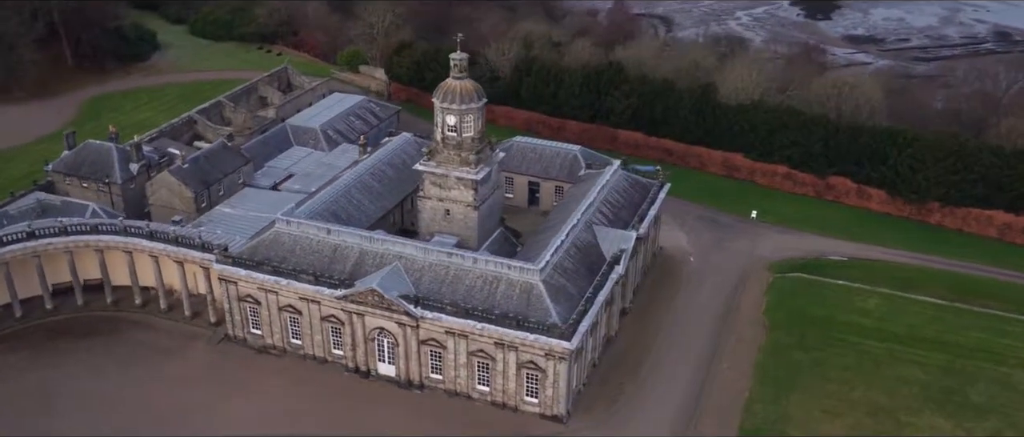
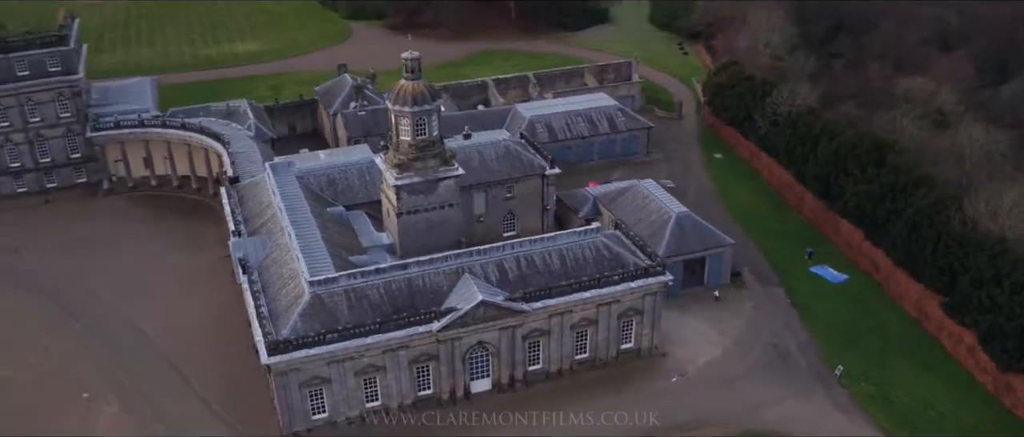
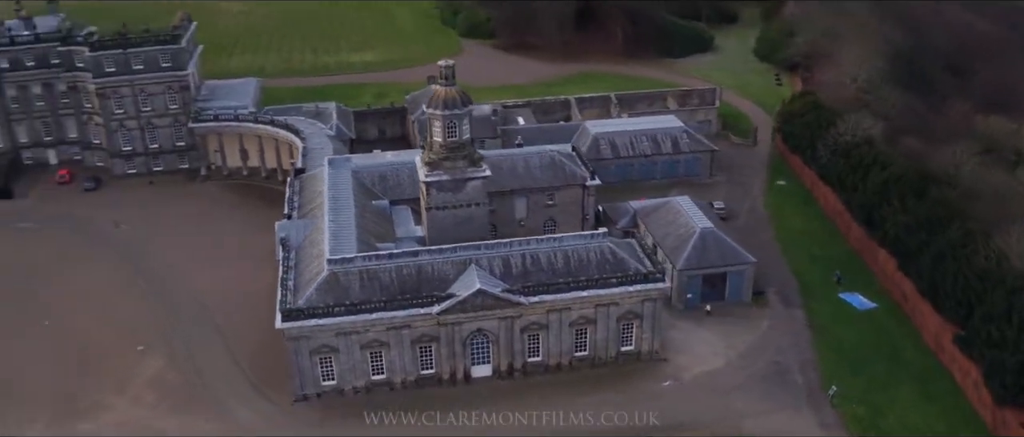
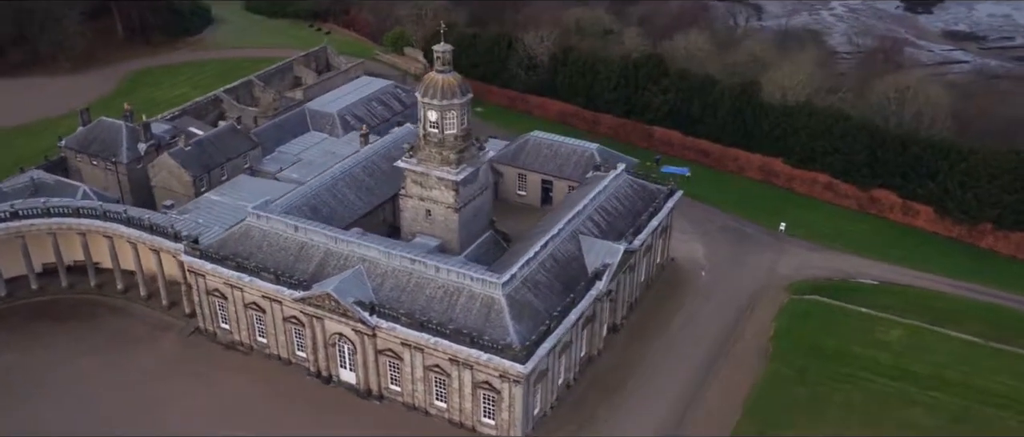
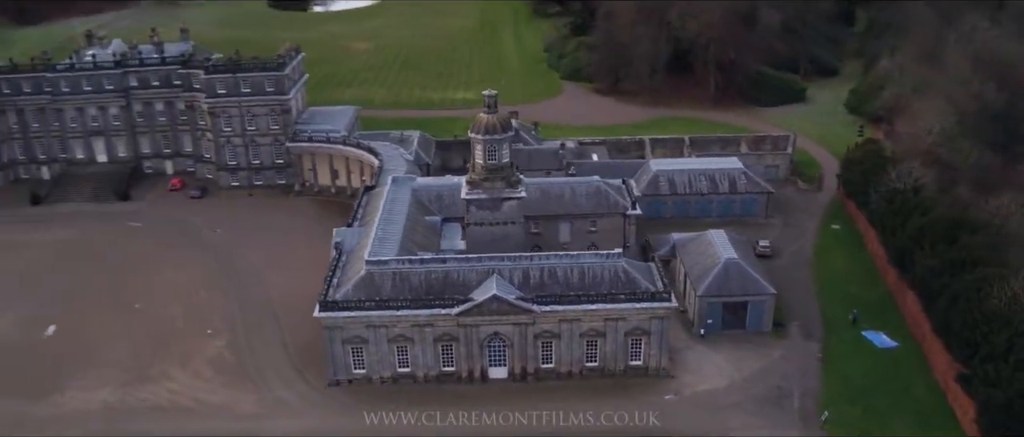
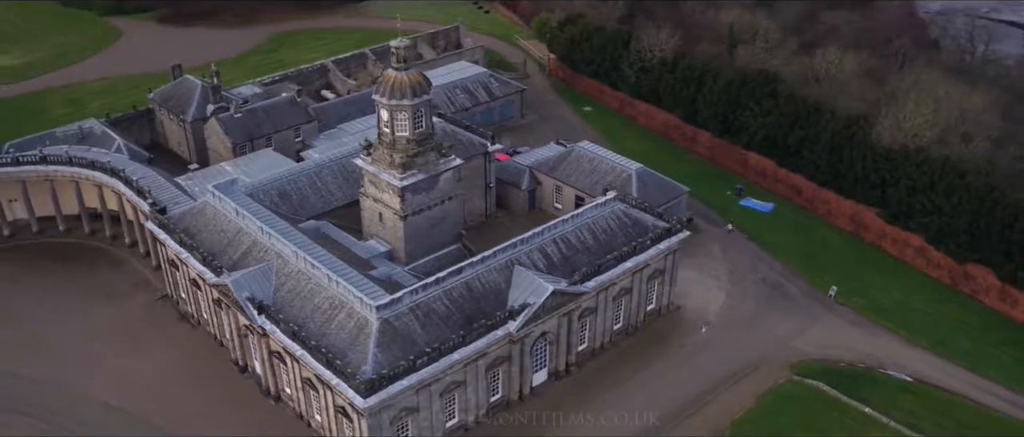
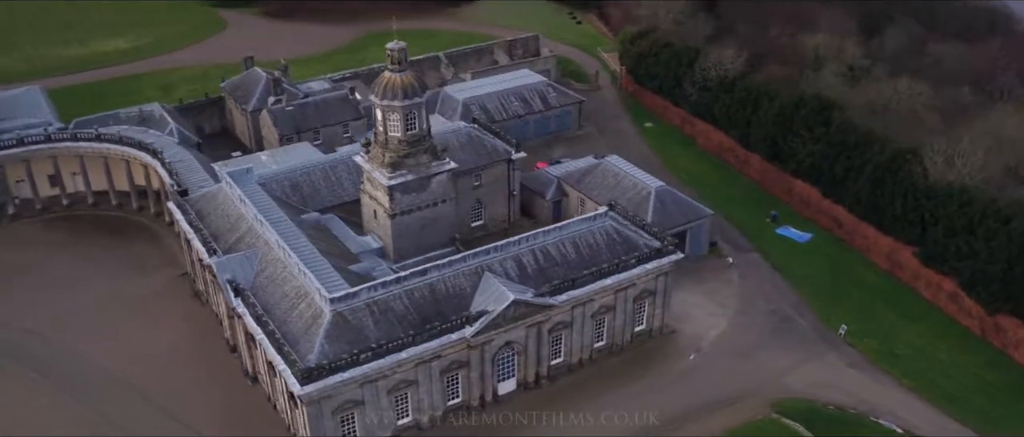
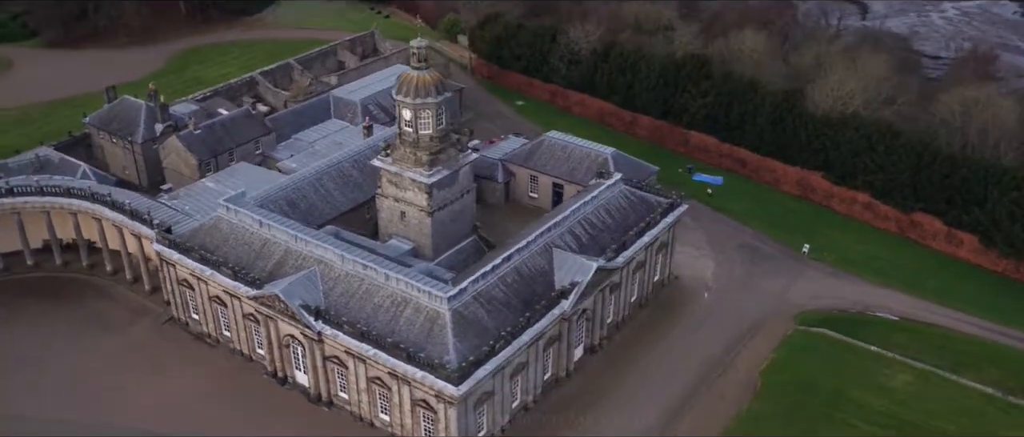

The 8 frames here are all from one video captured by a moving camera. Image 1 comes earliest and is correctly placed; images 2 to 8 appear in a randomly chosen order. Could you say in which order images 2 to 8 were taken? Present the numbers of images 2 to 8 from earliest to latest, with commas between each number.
4, 8, 6, 7, 2, 3, 5
